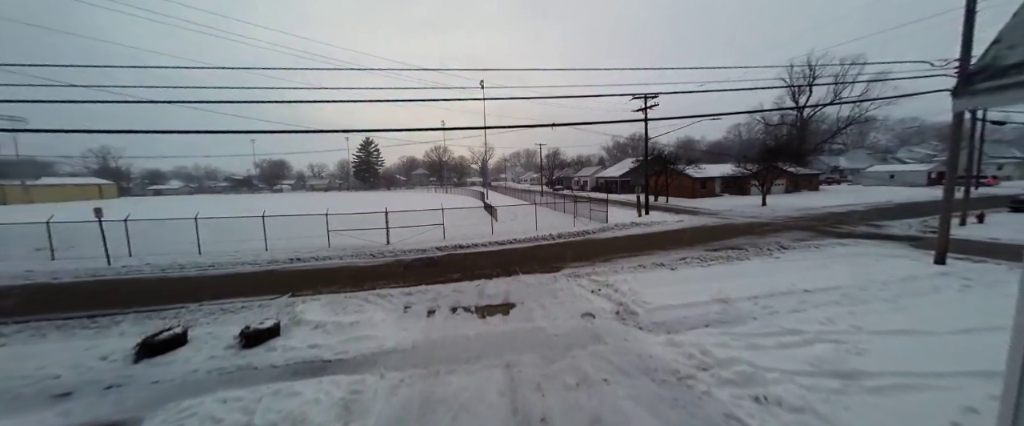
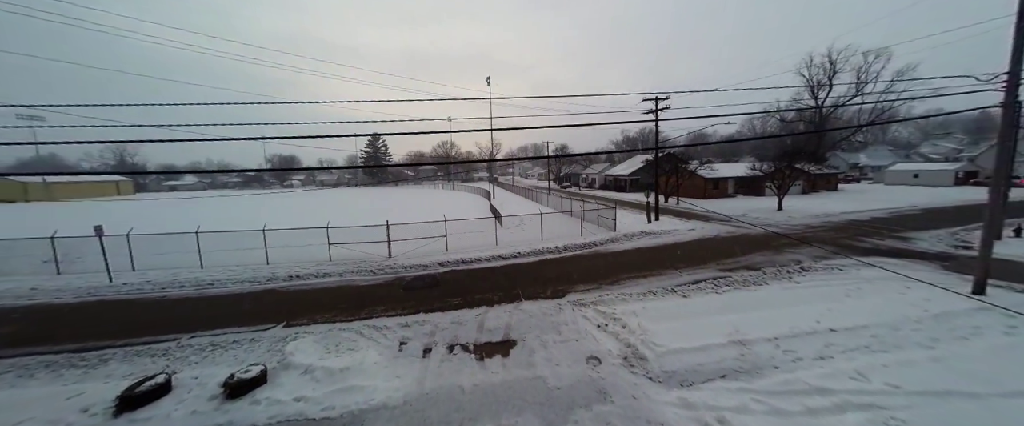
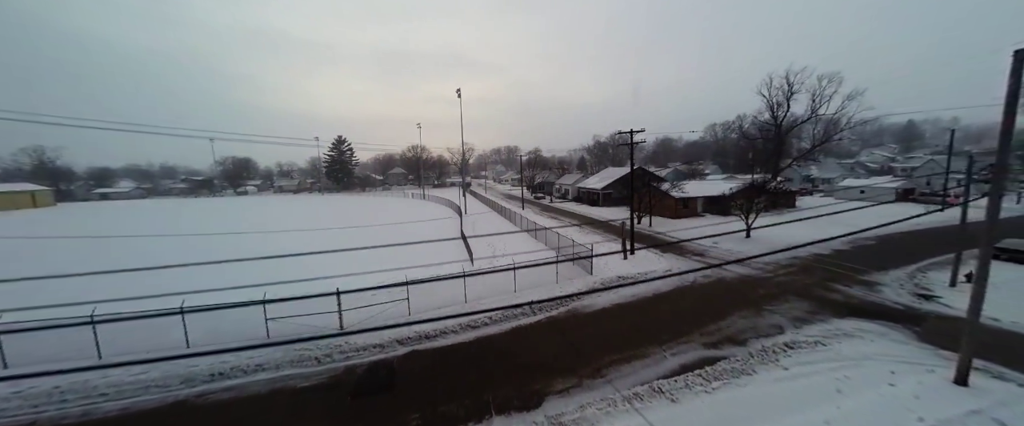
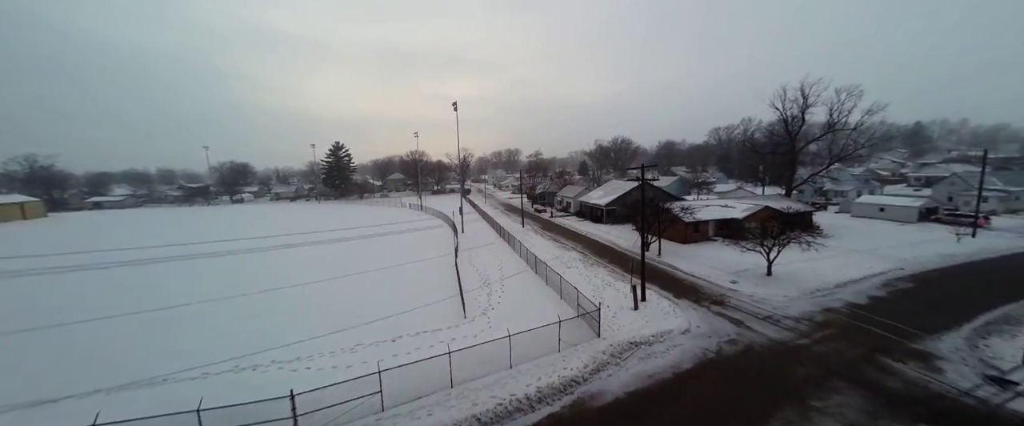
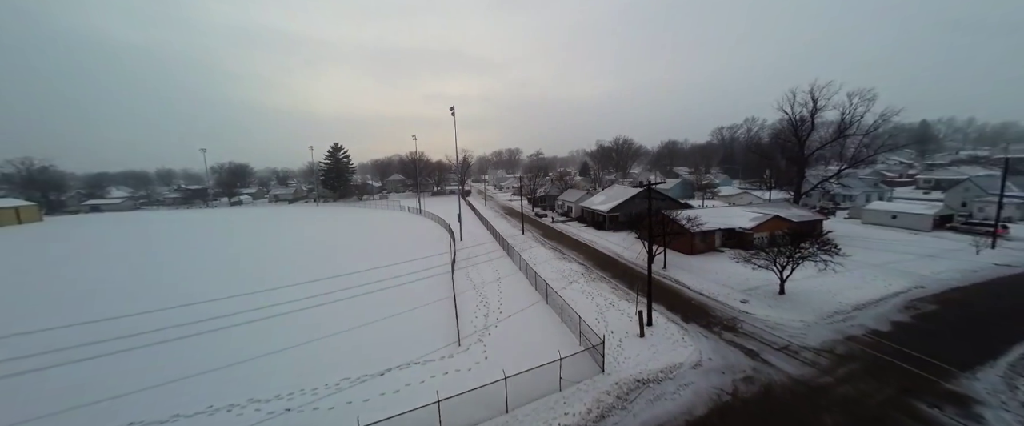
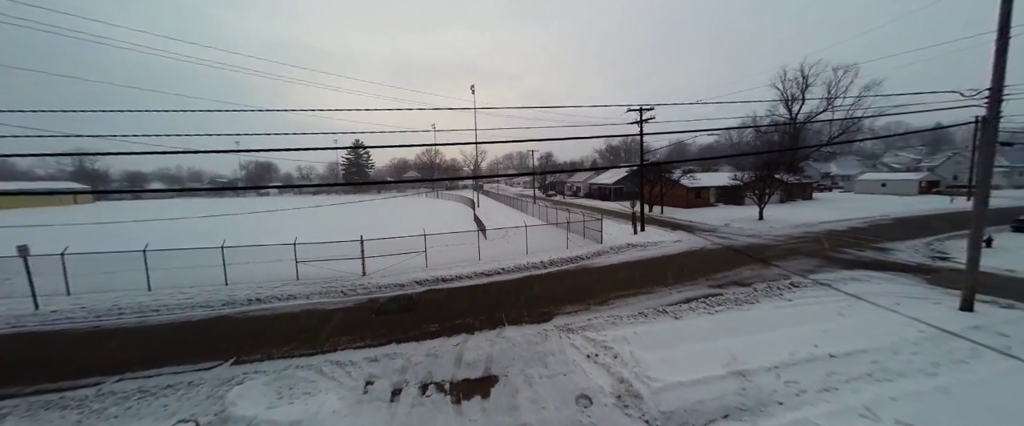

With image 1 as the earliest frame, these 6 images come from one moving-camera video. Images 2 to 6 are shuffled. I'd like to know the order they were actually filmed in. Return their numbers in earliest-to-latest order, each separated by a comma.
2, 6, 3, 4, 5
